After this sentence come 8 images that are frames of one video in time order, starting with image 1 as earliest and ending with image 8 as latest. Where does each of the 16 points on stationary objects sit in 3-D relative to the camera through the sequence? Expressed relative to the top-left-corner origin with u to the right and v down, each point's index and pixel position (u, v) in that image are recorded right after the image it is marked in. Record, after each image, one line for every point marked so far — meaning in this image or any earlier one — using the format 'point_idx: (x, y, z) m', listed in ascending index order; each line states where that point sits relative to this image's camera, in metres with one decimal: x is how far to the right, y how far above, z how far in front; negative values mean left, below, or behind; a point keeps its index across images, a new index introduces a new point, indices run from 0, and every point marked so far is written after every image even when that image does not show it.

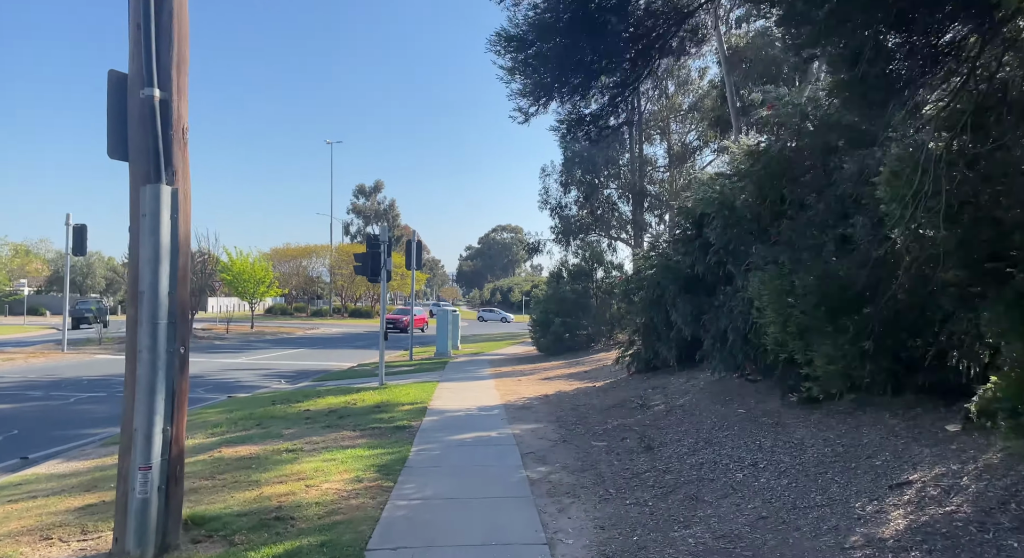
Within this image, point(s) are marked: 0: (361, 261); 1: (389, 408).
0: (-3.7, +0.4, +16.9) m
1: (-2.2, -2.3, +12.3) m
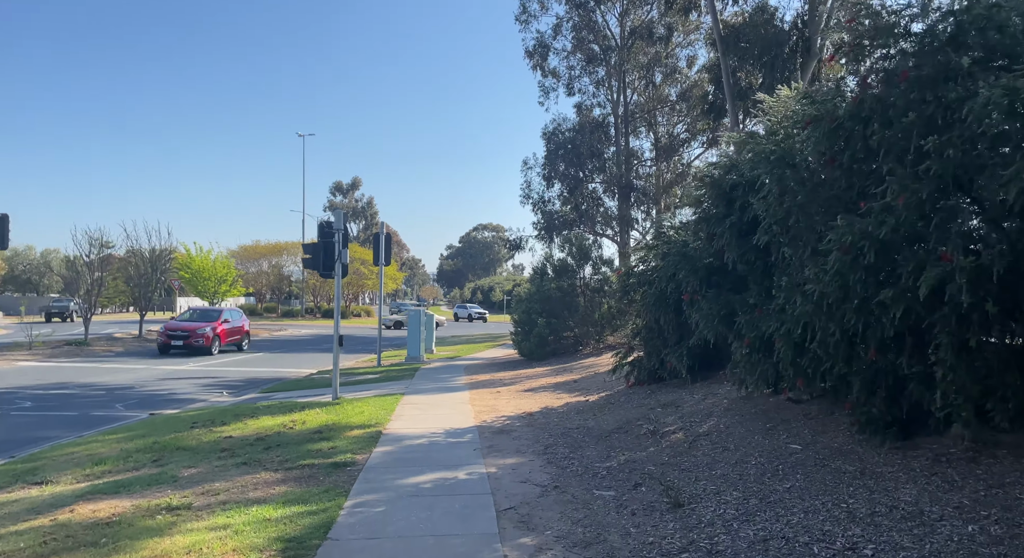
0: (-4.2, +0.5, +14.3) m
1: (-2.6, -2.2, +9.8) m
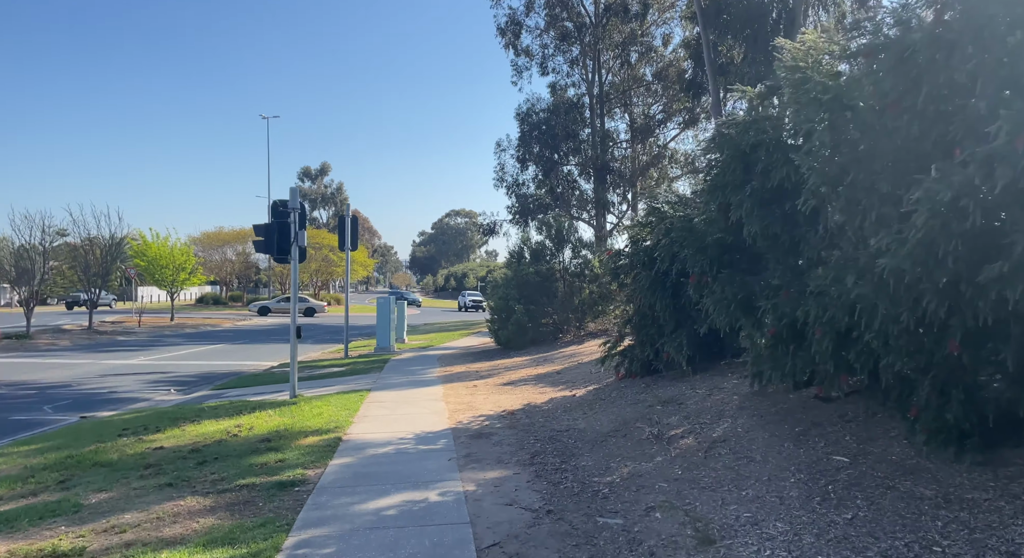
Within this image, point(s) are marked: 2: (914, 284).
0: (-4.6, +0.8, +12.8) m
1: (-2.8, -2.0, +8.5) m
2: (+2.5, 0.0, +4.3) m
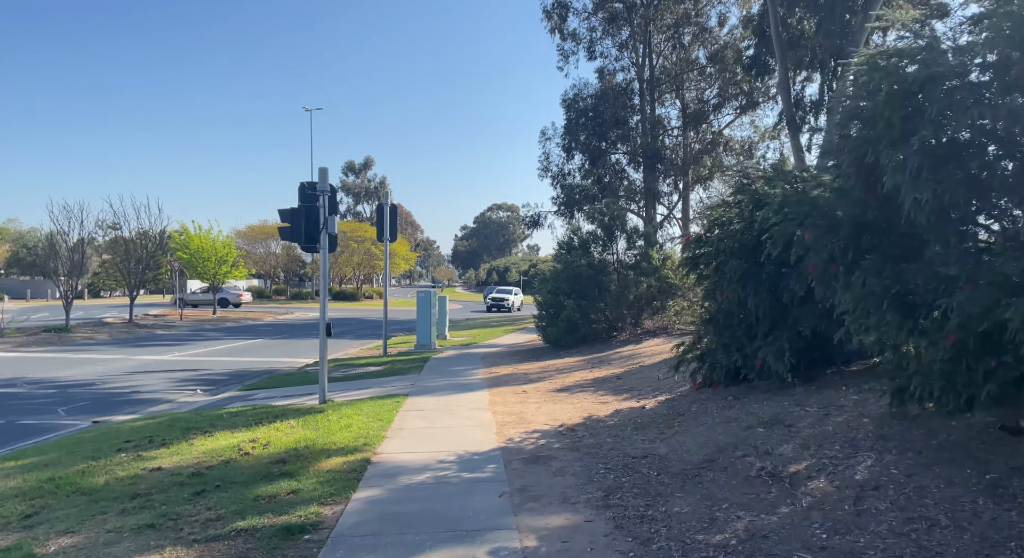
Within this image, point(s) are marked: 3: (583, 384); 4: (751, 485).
0: (-3.7, +1.0, +11.5) m
1: (-2.2, -1.9, +7.0) m
2: (+2.9, 0.0, +2.5) m
3: (+1.2, -1.8, +12.0) m
4: (+1.9, -1.6, +5.4) m
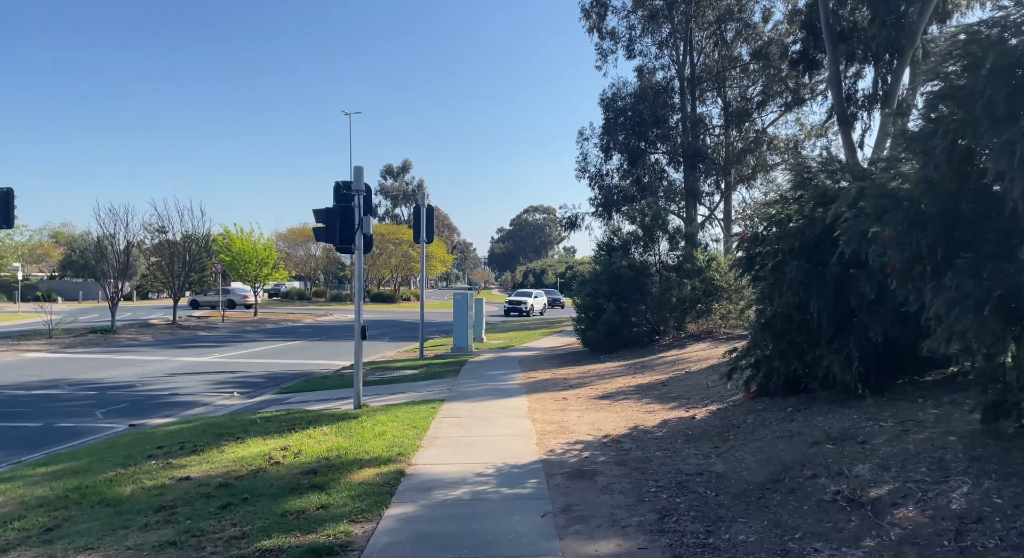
0: (-3.1, +0.9, +11.2) m
1: (-1.8, -1.9, +6.7) m
2: (+3.0, 0.0, +1.9) m
3: (+1.9, -1.9, +11.5) m
4: (+2.2, -1.6, +4.8) m
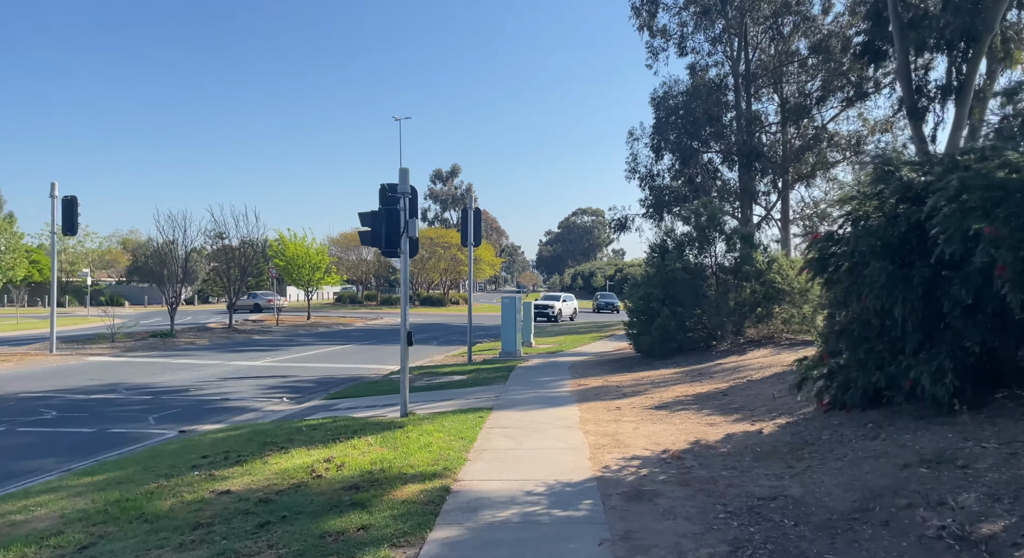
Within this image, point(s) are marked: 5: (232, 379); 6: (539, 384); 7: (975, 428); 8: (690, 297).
0: (-2.3, +0.8, +10.9) m
1: (-1.3, -2.0, +6.3) m
2: (+3.2, 0.0, +1.2) m
3: (+2.7, -1.9, +10.9) m
4: (+2.5, -1.6, +4.2) m
5: (-7.4, -2.6, +18.3) m
6: (+0.6, -2.1, +14.1) m
7: (+4.0, -1.3, +6.0) m
8: (+4.6, -0.5, +17.8) m
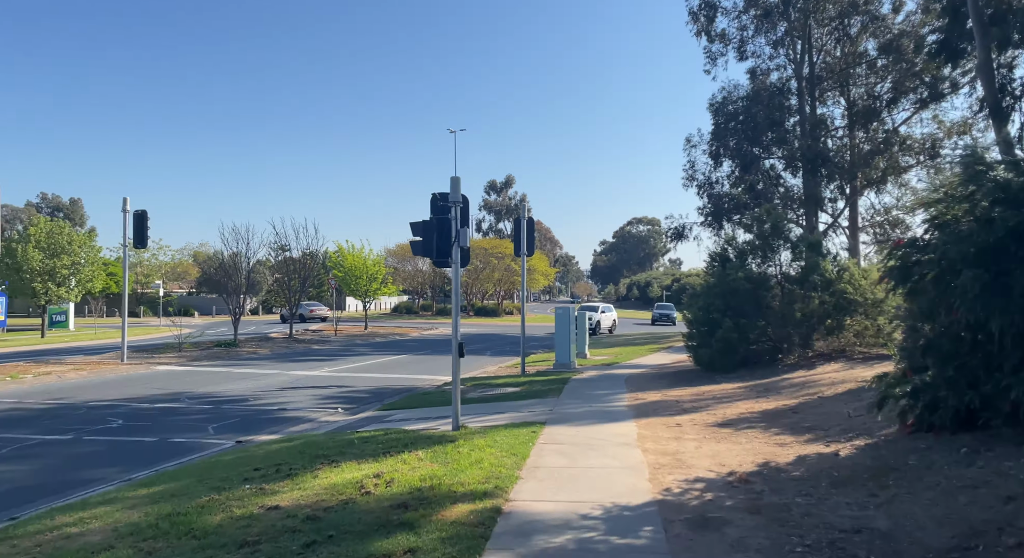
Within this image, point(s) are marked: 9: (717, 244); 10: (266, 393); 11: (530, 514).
0: (-1.4, +0.7, +10.8) m
1: (-0.8, -2.1, +6.0) m
2: (+3.2, 0.0, +0.7) m
3: (+3.5, -2.1, +10.3) m
4: (+2.8, -1.7, +3.6) m
5: (-6.0, -2.9, +18.4) m
6: (+1.6, -2.3, +13.7) m
7: (+4.5, -1.4, +5.3) m
8: (+6.0, -0.7, +17.0) m
9: (+5.3, +0.9, +17.9) m
10: (-6.3, -2.9, +17.8) m
11: (+0.2, -2.1, +6.2) m
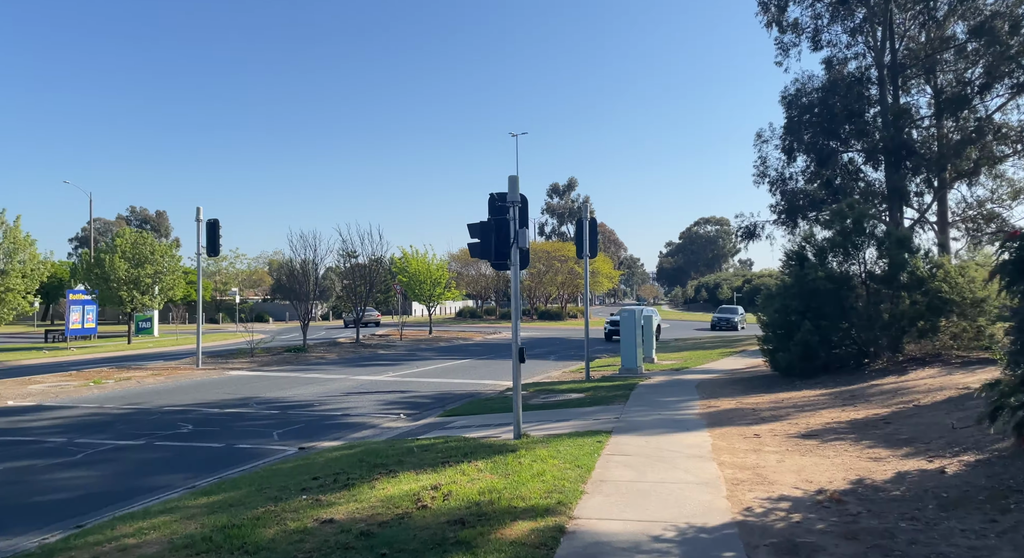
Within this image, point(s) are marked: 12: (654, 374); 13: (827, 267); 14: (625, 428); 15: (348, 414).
0: (-0.5, +0.6, +10.4) m
1: (-0.3, -2.1, +5.6) m
2: (+3.2, +0.1, -0.1) m
3: (+4.4, -2.0, +9.5) m
4: (+3.1, -1.6, +2.9) m
5: (-4.3, -3.0, +18.5) m
6: (+2.9, -2.4, +13.0) m
7: (+4.9, -1.3, +4.4) m
8: (+7.4, -0.7, +16.0) m
9: (+6.9, +0.9, +16.9) m
10: (-4.7, -3.1, +17.9) m
11: (+0.7, -2.1, +5.7) m
12: (+4.0, -2.7, +19.6) m
13: (+7.3, +0.3, +16.0) m
14: (+1.7, -2.3, +10.6) m
15: (-3.7, -3.0, +15.3) m
